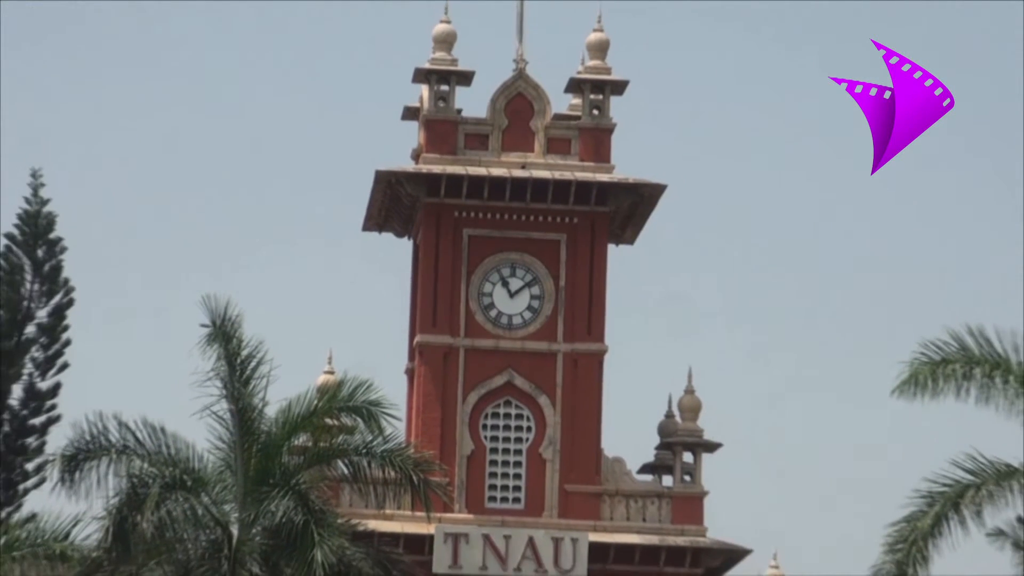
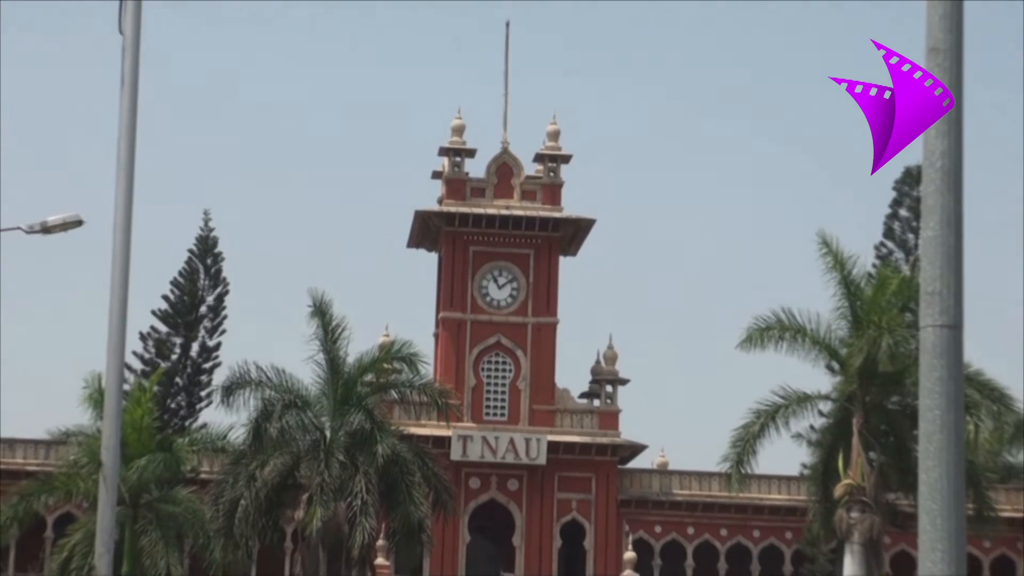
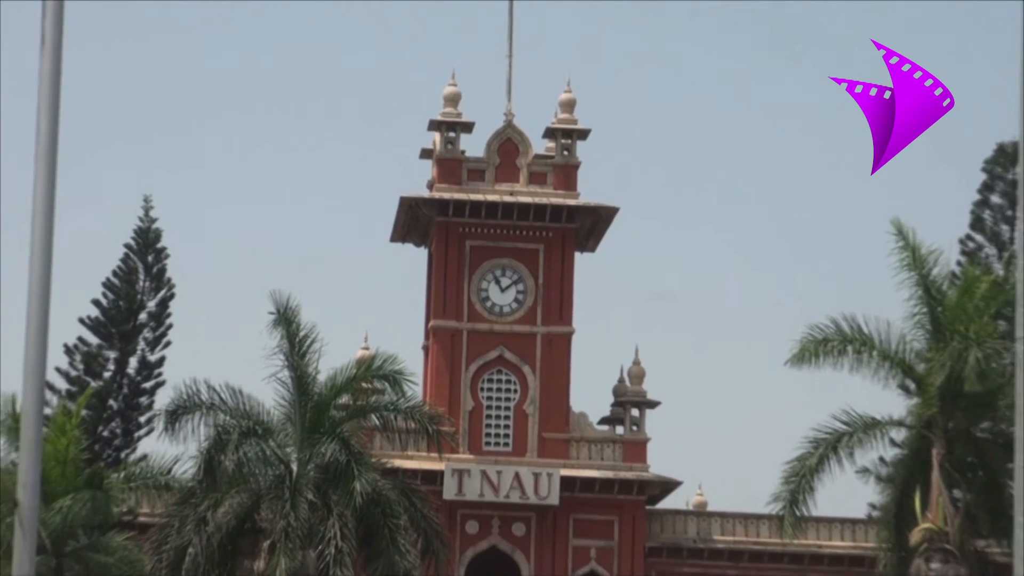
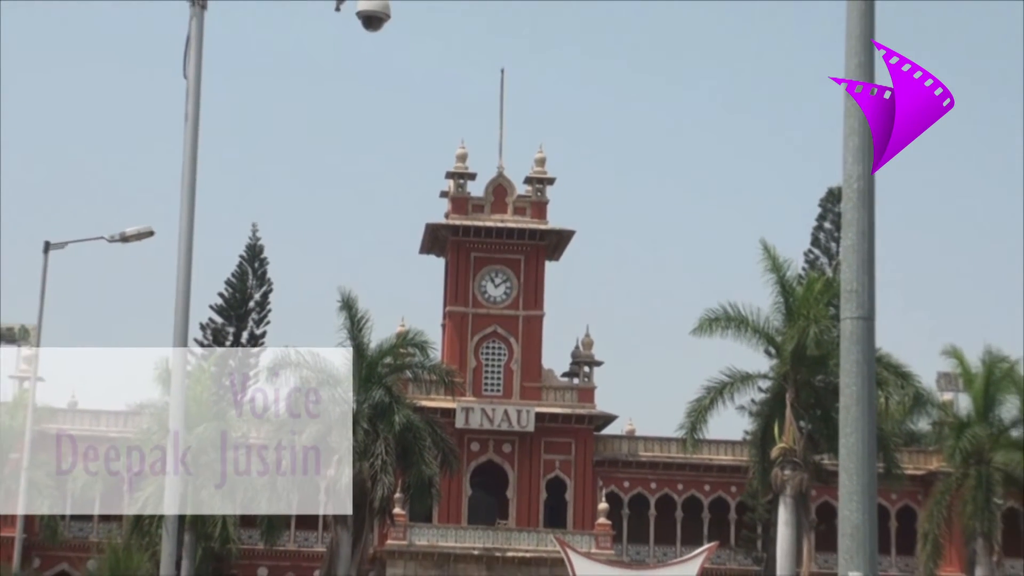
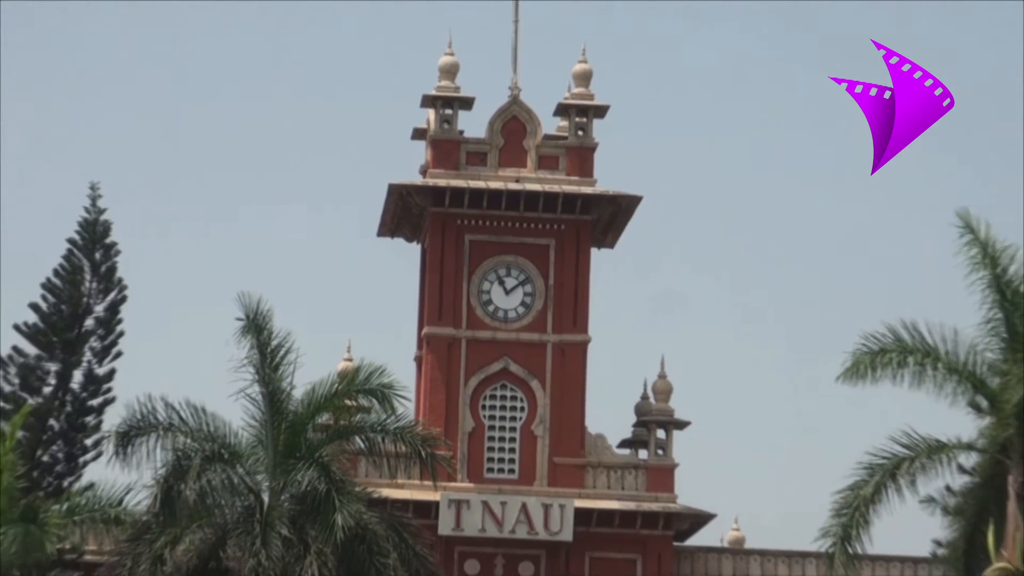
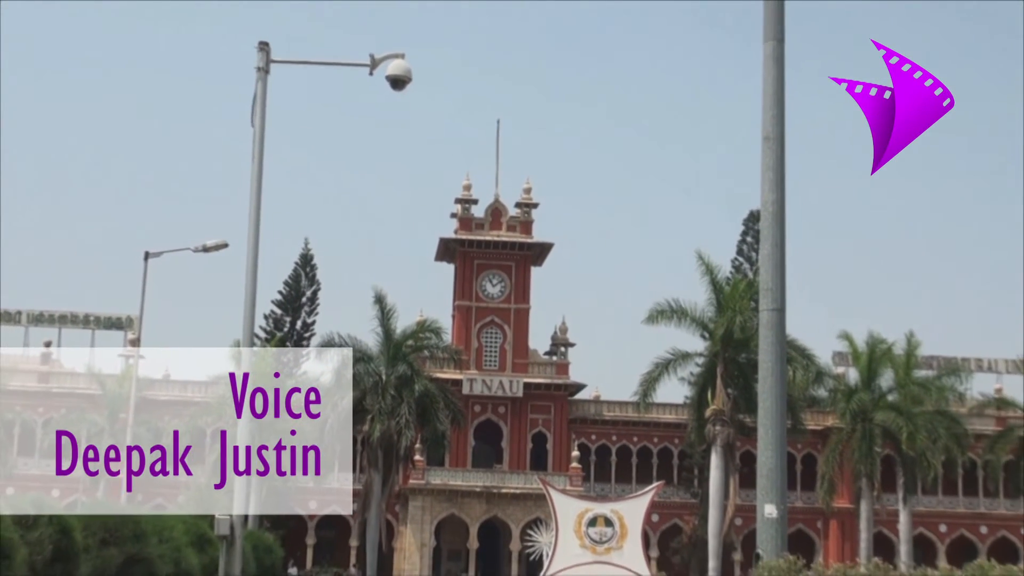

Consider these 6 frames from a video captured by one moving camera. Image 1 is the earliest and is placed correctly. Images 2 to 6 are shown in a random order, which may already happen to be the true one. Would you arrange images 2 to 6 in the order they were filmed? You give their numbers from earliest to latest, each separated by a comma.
5, 3, 2, 4, 6
